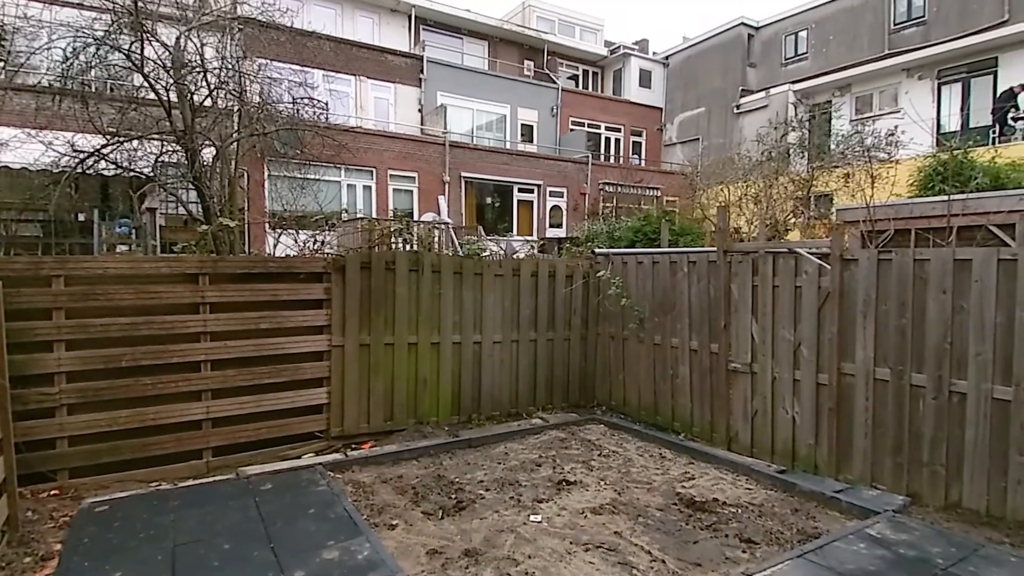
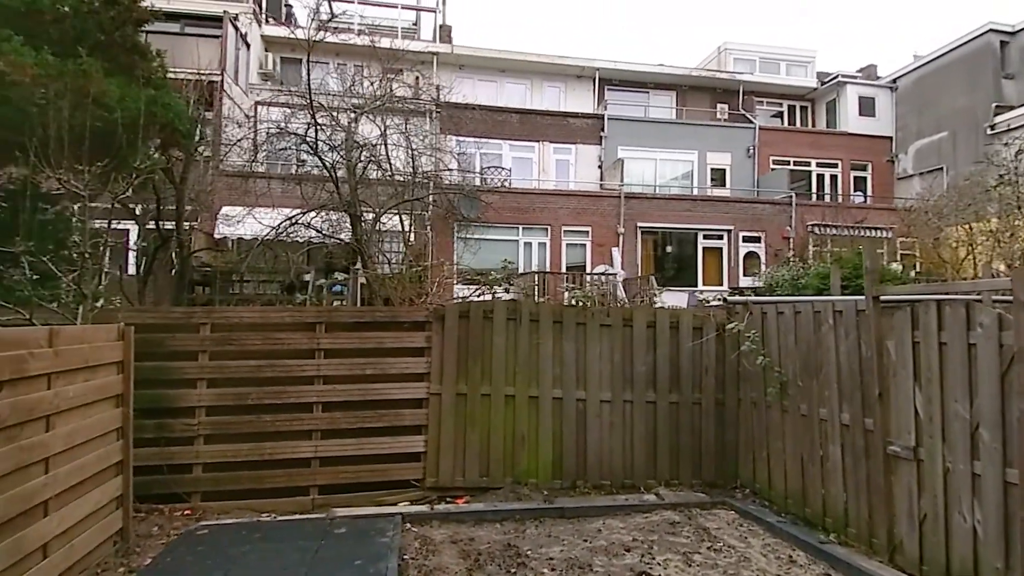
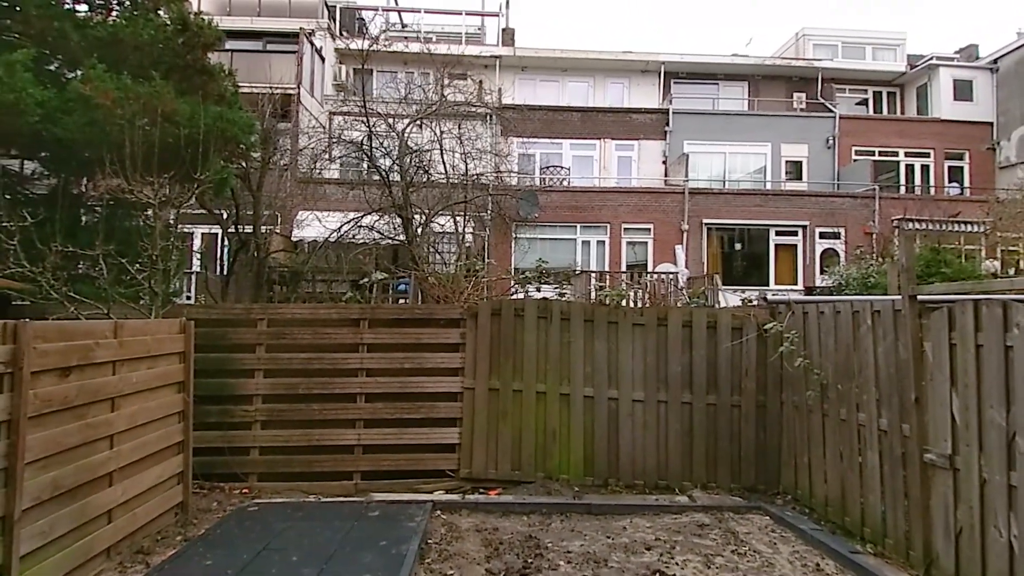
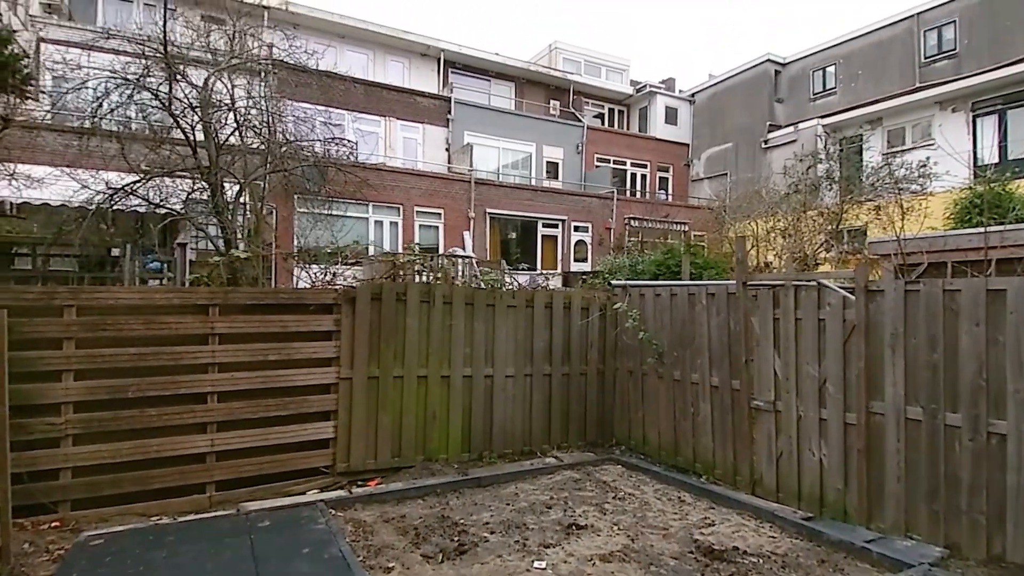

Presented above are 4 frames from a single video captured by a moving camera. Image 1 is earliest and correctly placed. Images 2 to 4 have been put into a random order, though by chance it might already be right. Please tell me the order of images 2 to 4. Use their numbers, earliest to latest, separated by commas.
4, 2, 3
